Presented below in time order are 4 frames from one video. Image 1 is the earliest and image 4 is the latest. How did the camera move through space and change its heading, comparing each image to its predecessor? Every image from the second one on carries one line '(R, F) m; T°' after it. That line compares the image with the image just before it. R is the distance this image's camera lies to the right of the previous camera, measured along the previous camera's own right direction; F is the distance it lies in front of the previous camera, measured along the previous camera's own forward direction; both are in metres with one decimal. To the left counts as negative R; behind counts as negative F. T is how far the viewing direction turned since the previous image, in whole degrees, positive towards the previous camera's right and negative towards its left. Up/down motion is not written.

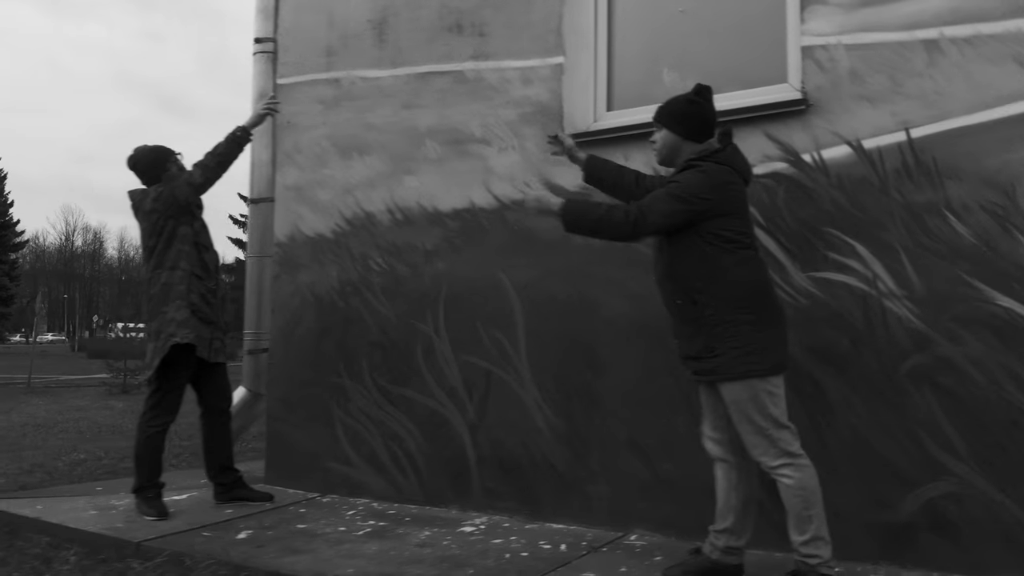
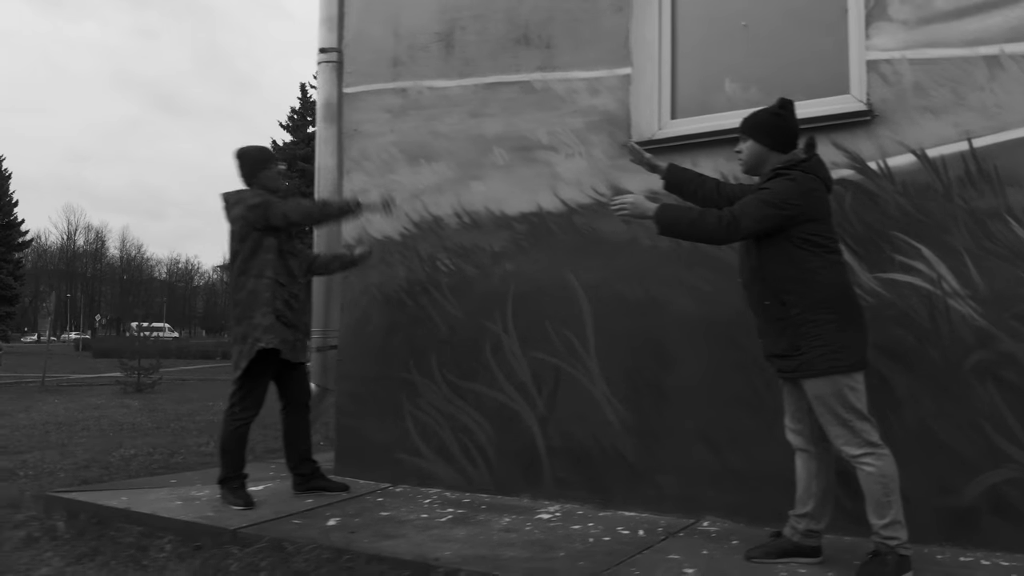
(-0.3, -0.2) m; 0°
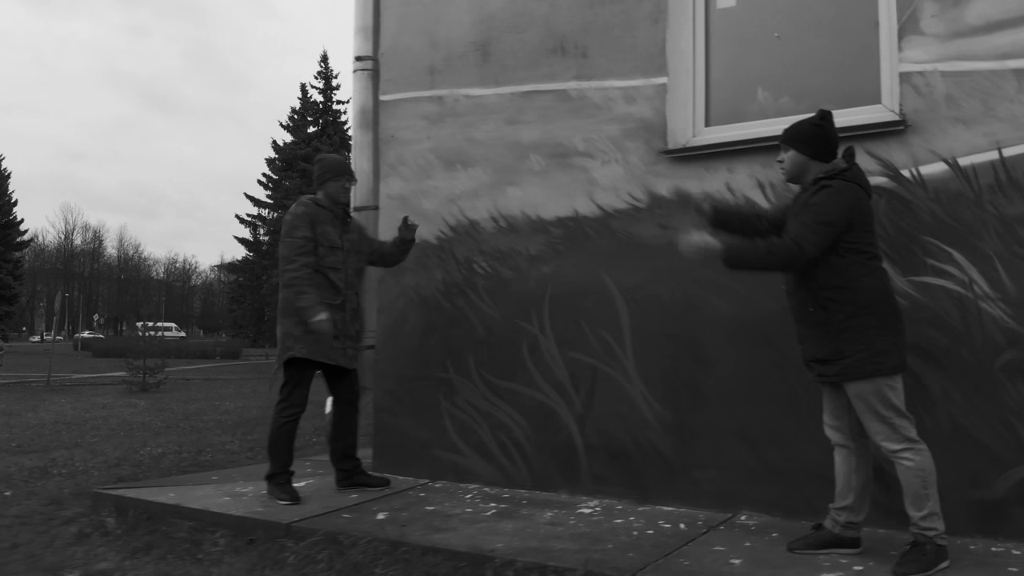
(-0.2, -0.1) m; 0°
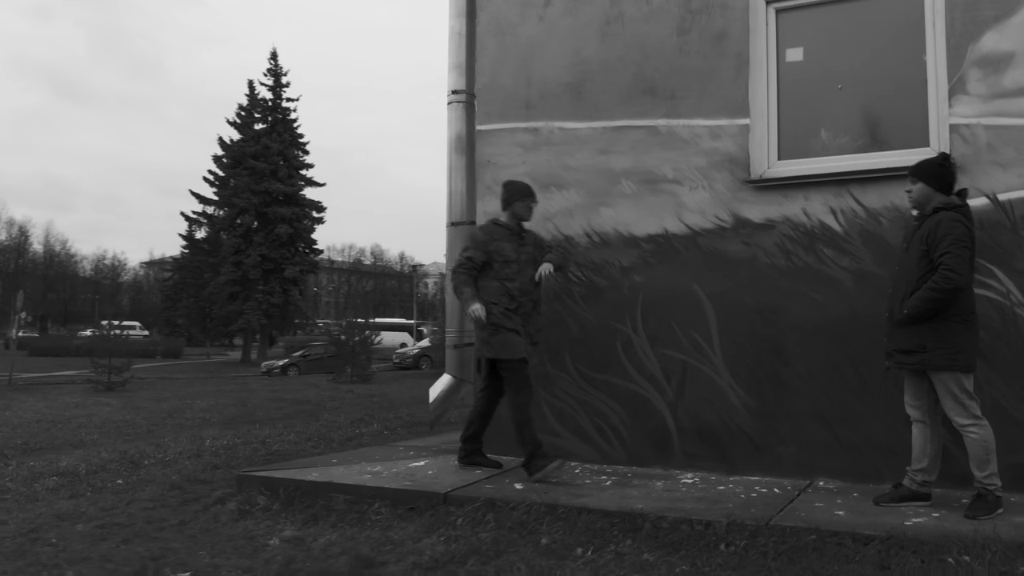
(-1.0, -0.7) m; +4°
